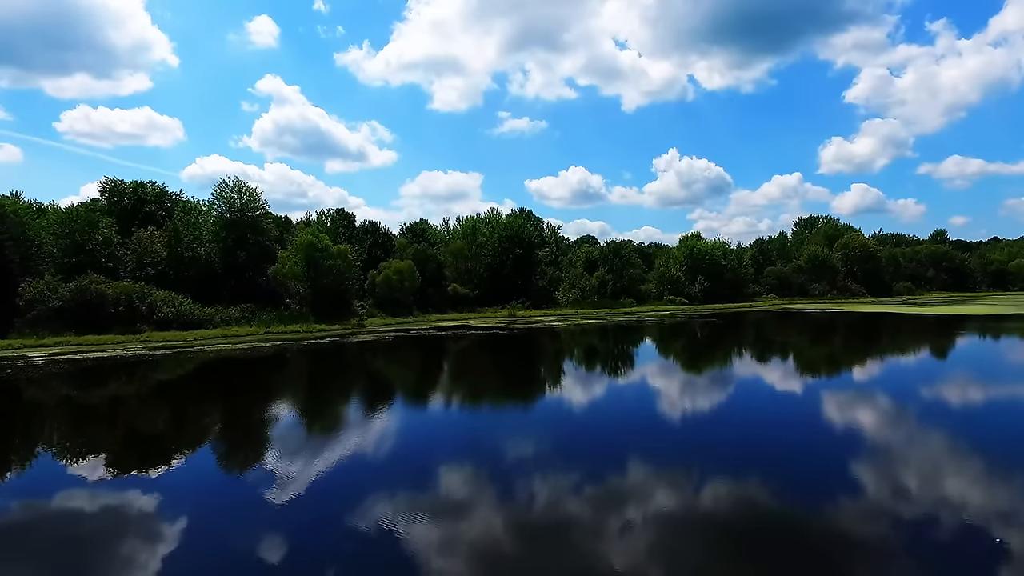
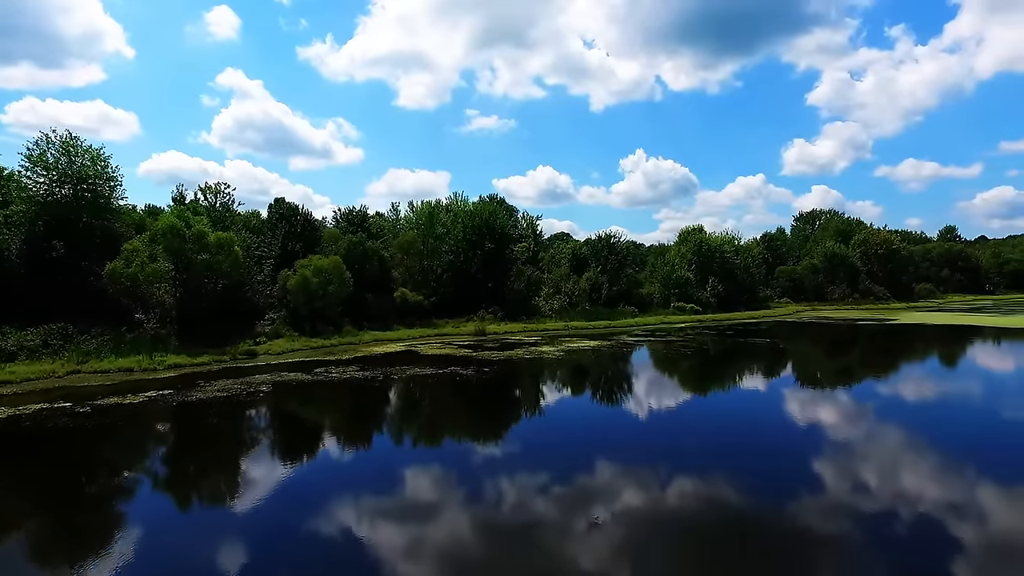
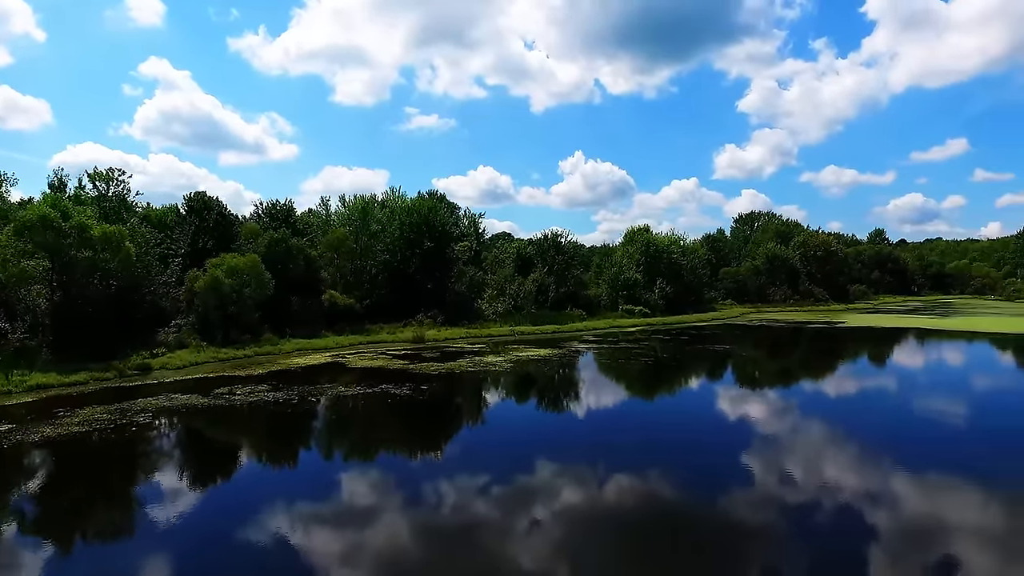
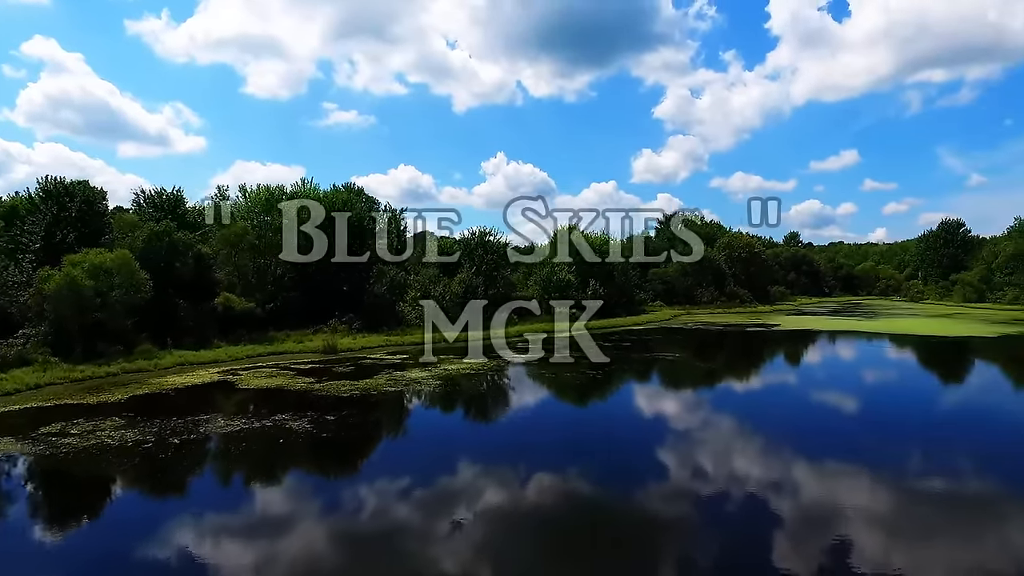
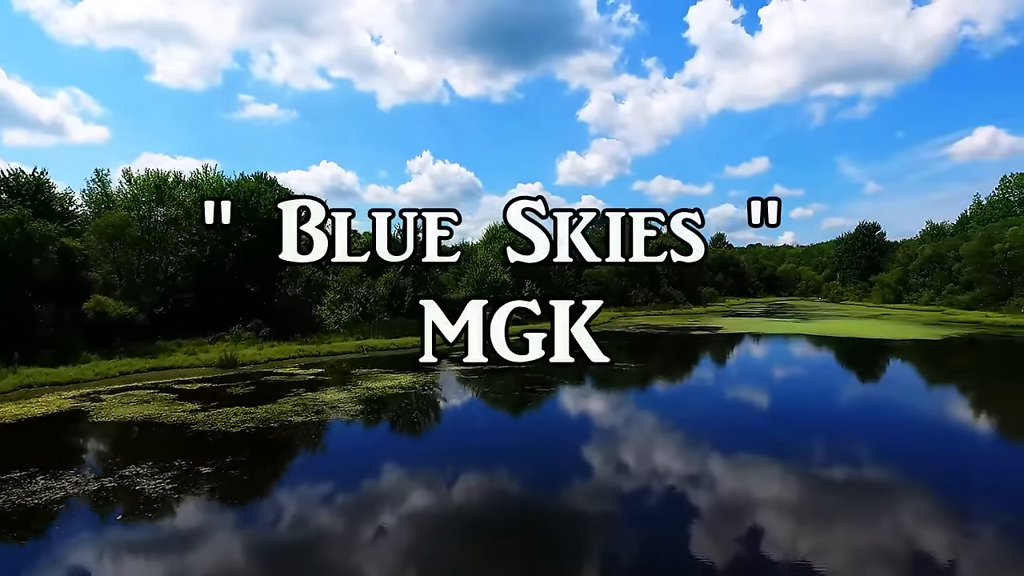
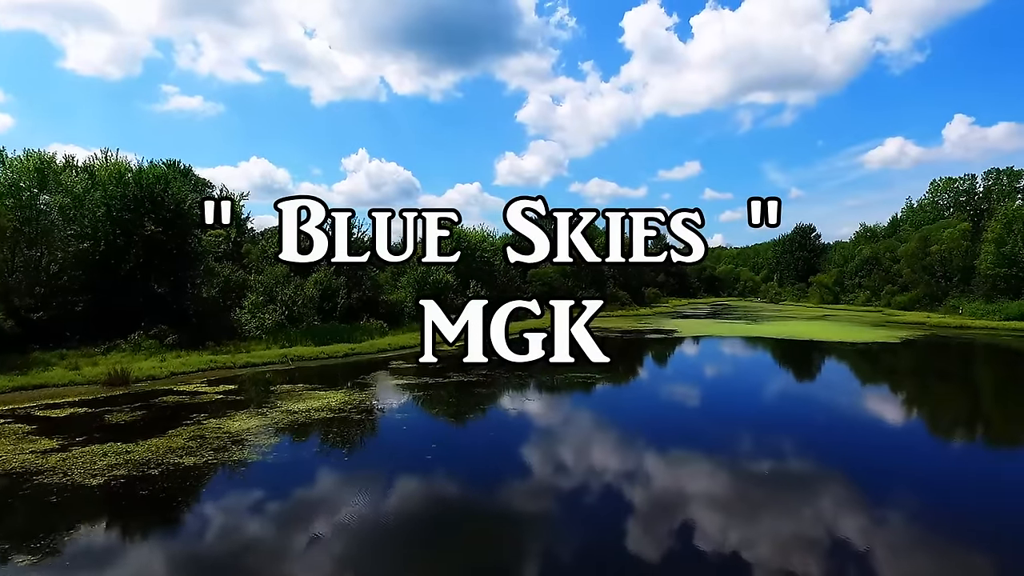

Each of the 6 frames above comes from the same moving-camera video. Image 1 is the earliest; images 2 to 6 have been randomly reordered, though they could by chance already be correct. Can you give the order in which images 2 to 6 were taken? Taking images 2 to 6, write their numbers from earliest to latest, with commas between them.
2, 3, 4, 5, 6
